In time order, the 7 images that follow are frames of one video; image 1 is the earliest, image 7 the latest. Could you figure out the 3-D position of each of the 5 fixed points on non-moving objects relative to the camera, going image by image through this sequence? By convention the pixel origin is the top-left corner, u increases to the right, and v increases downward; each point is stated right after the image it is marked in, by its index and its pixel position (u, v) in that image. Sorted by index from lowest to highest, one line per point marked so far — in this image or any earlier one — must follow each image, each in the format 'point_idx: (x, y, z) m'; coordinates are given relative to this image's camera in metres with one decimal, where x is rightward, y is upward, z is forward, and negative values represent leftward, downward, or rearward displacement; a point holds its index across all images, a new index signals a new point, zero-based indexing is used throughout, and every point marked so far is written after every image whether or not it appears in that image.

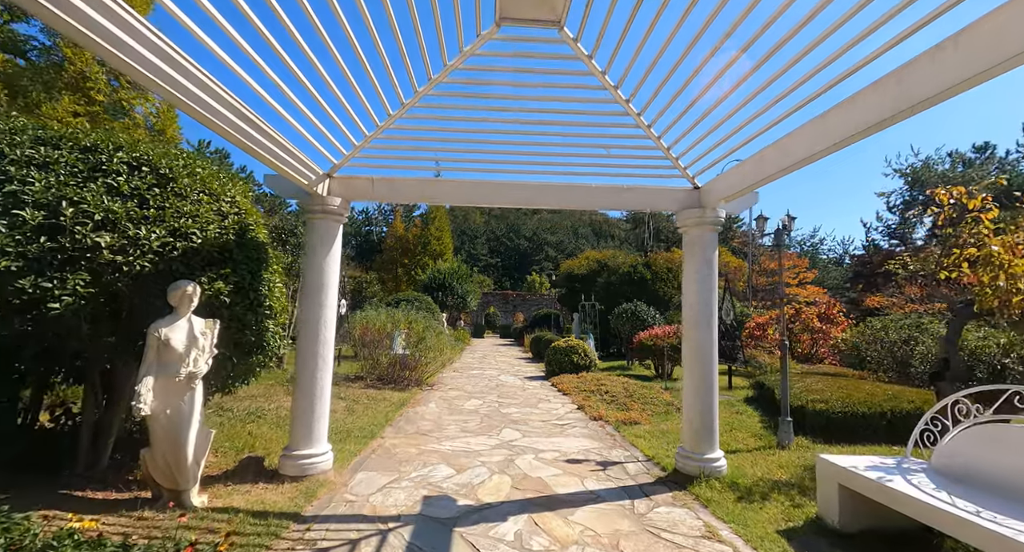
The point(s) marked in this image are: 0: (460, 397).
0: (-0.9, -2.0, +8.1) m
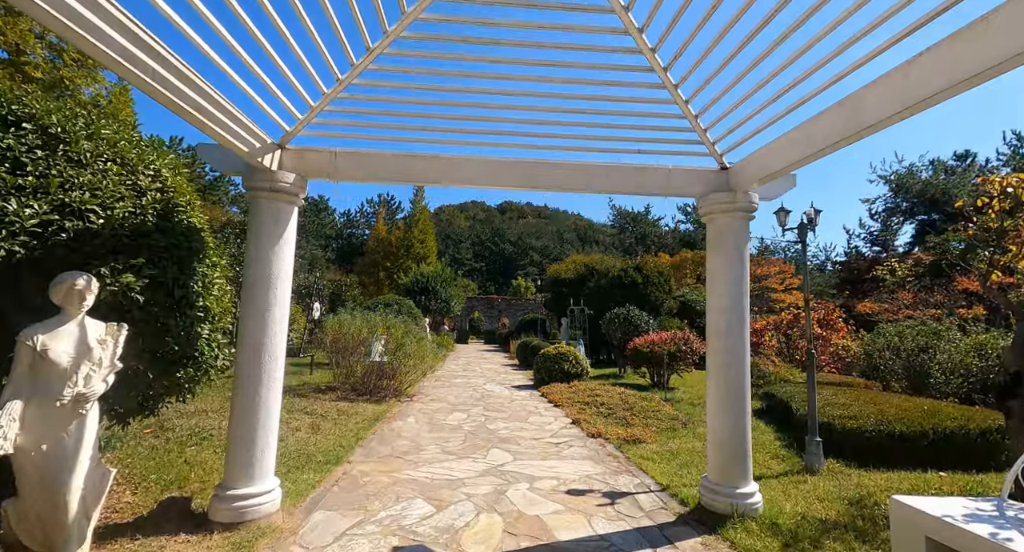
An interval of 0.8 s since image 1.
0: (-1.1, -2.1, +7.3) m
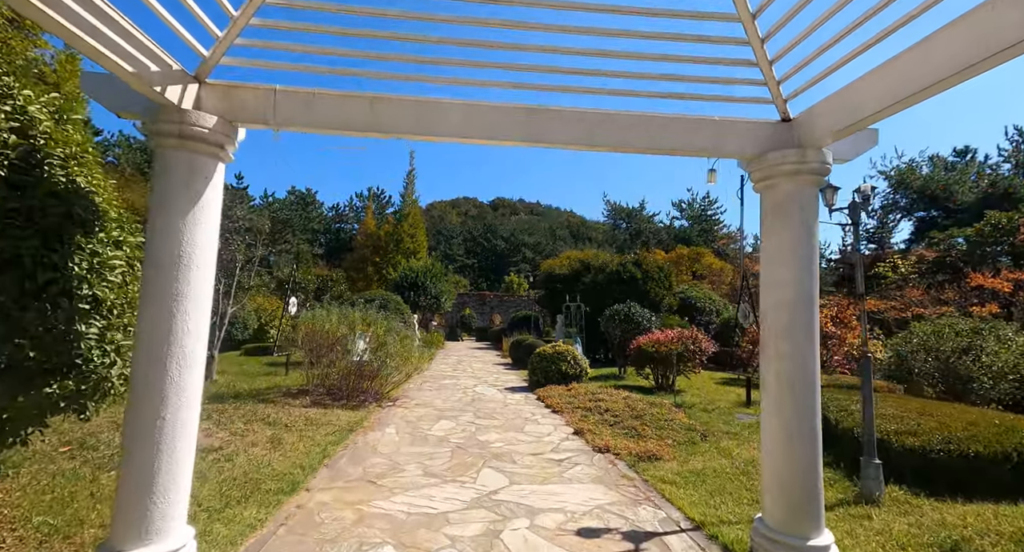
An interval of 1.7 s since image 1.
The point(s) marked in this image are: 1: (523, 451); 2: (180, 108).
0: (-1.2, -1.9, +6.6) m
1: (+0.1, -1.8, +4.8) m
2: (-1.5, +0.8, +2.2) m
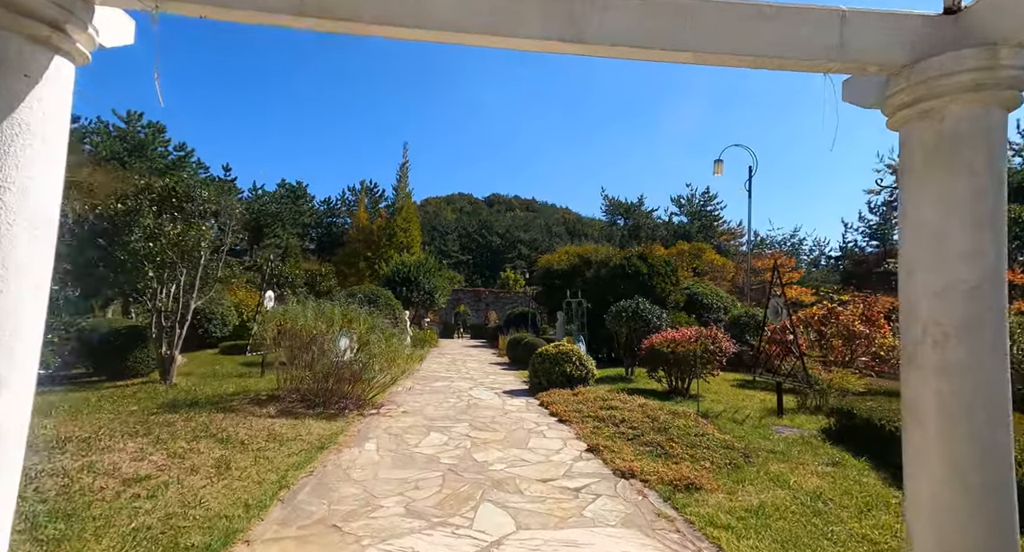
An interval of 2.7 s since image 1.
0: (-1.1, -1.8, +5.7) m
1: (+0.1, -1.6, +4.0) m
2: (-1.4, +0.9, +1.3) m
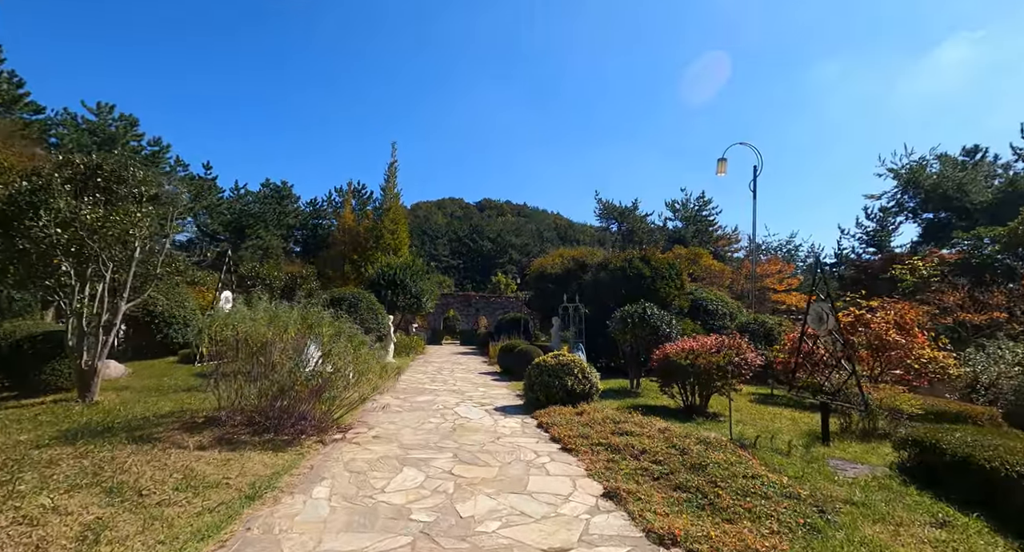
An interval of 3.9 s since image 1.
0: (-1.2, -1.8, +4.6) m
1: (+0.1, -1.6, +2.9) m
2: (-1.4, +1.0, +0.2) m
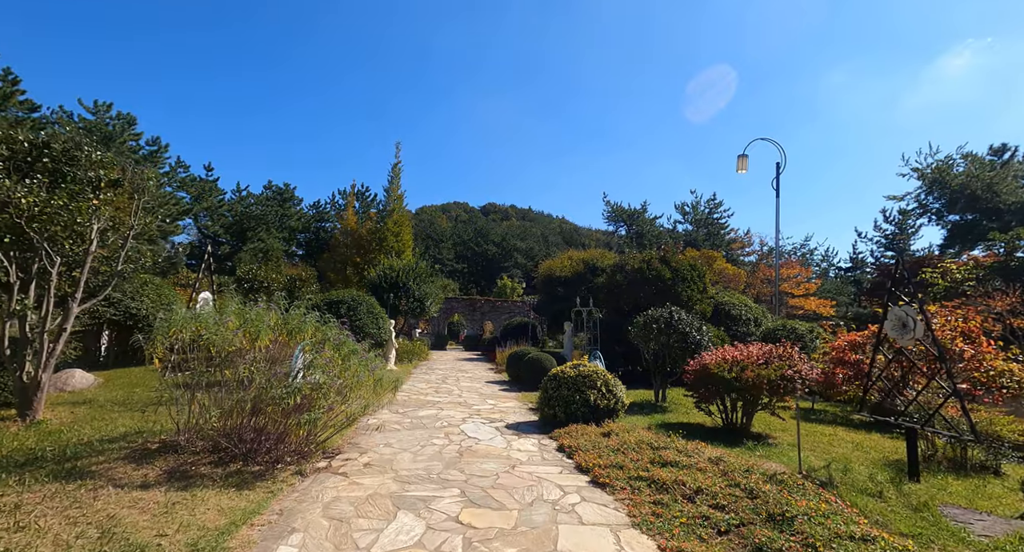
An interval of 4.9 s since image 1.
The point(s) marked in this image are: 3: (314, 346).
0: (-1.0, -1.7, +3.7) m
1: (+0.3, -1.5, +1.9) m
2: (-1.3, +1.0, -0.7) m
3: (-2.0, -0.8, +4.5) m
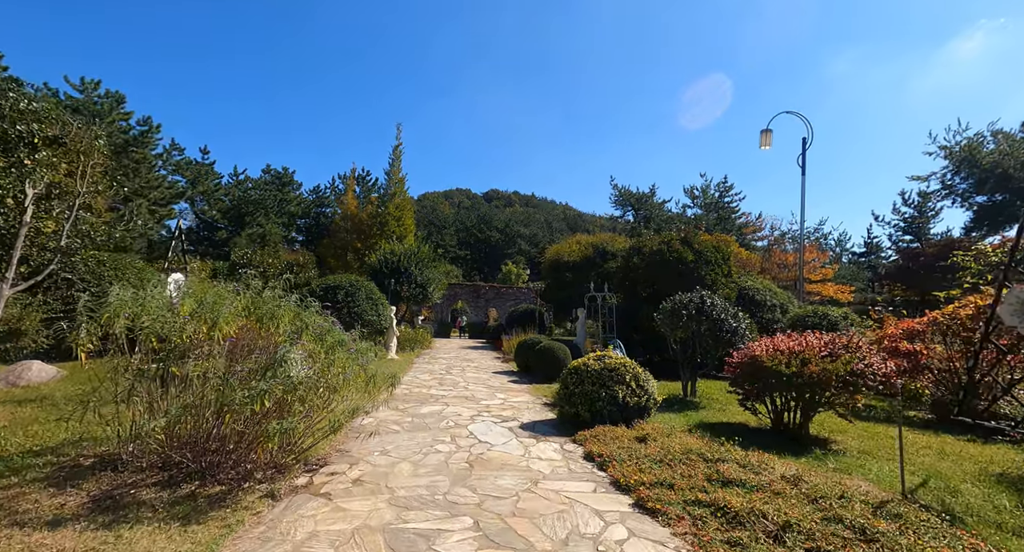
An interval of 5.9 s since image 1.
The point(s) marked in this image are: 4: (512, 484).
0: (-0.9, -1.5, +2.8) m
1: (+0.4, -1.4, +1.1) m
2: (-1.1, +1.1, -1.6) m
3: (-1.9, -0.6, +3.7) m
4: (0.0, -1.6, +3.8) m
